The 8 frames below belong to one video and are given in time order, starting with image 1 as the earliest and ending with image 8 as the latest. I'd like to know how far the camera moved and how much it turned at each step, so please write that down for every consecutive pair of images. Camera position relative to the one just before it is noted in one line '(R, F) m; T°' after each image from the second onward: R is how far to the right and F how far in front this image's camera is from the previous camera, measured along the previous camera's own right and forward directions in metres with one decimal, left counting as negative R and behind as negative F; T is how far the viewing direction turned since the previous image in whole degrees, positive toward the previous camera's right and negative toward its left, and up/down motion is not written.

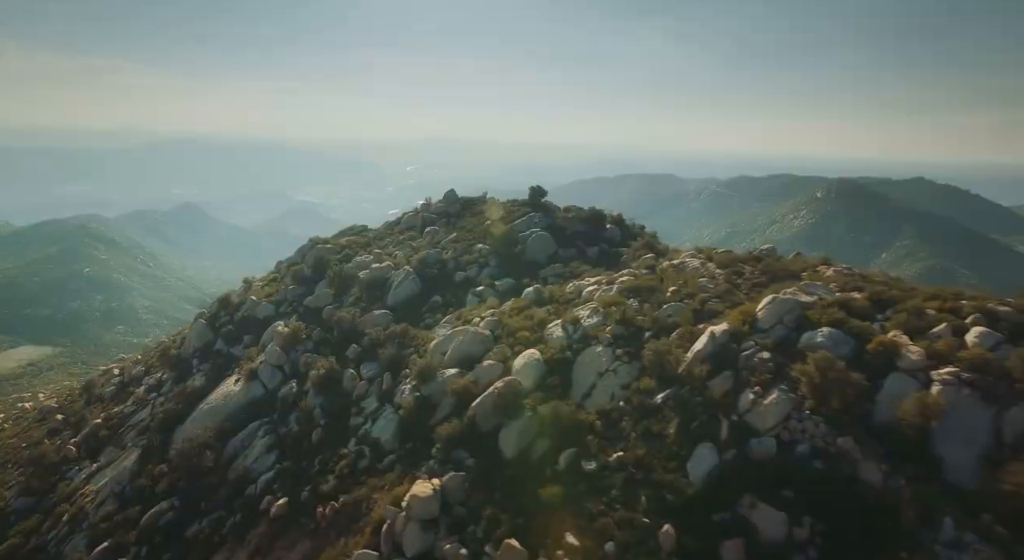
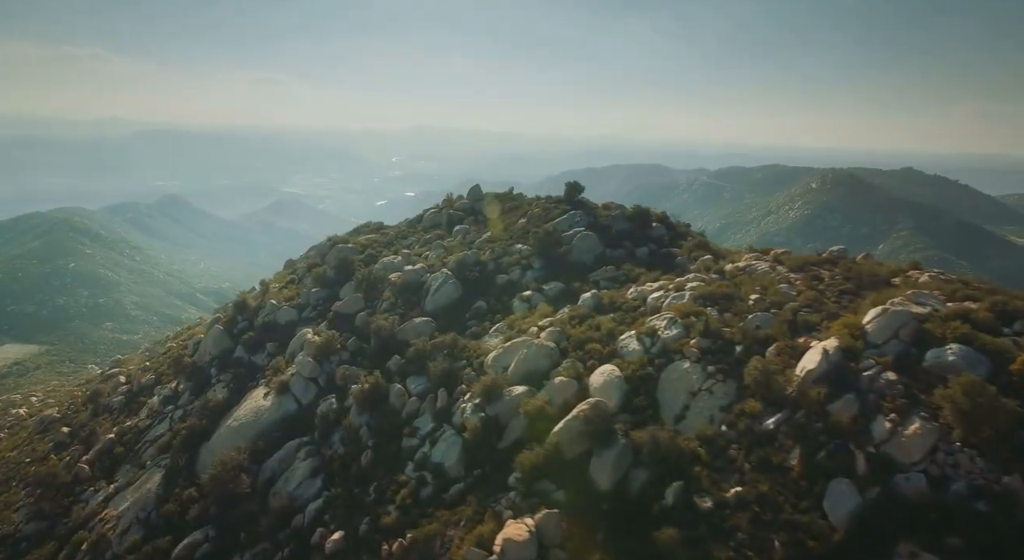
(-3.1, +2.2) m; +1°
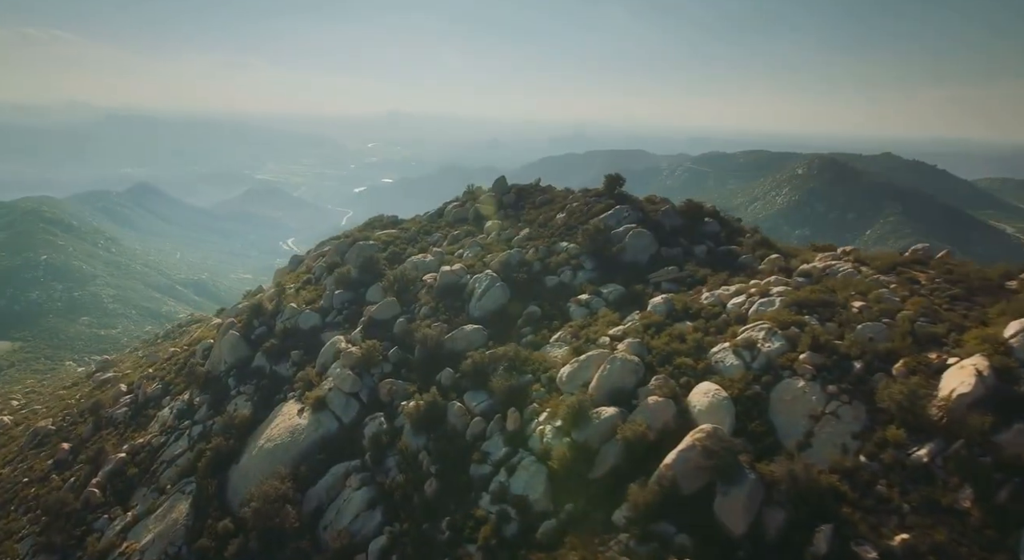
(-3.5, +2.6) m; +2°
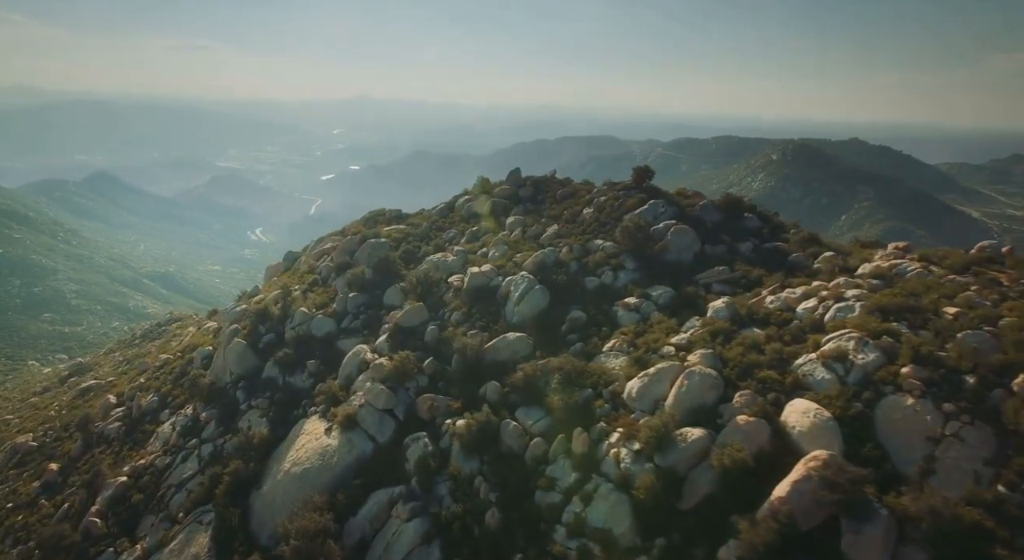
(-3.1, +2.2) m; +3°
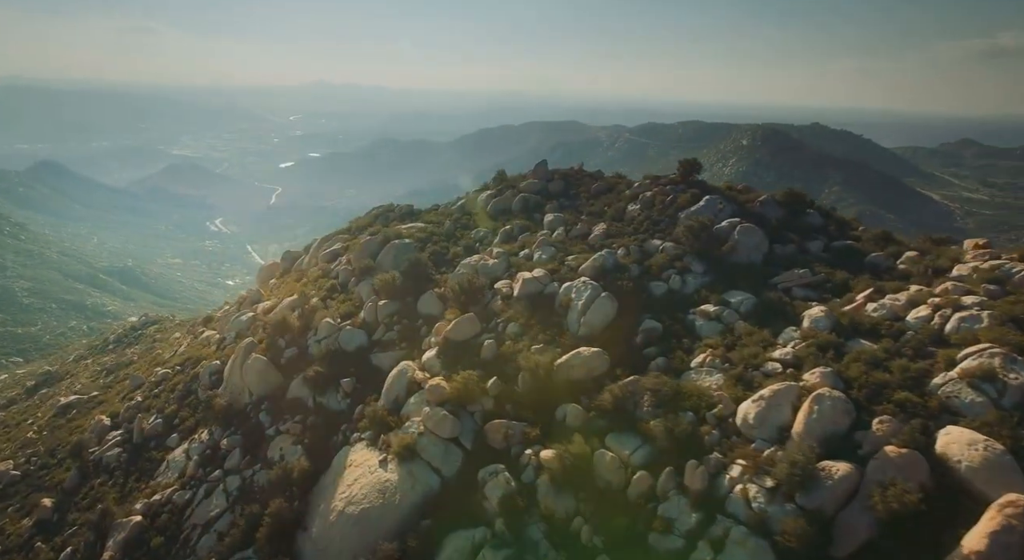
(-4.0, +2.7) m; +3°
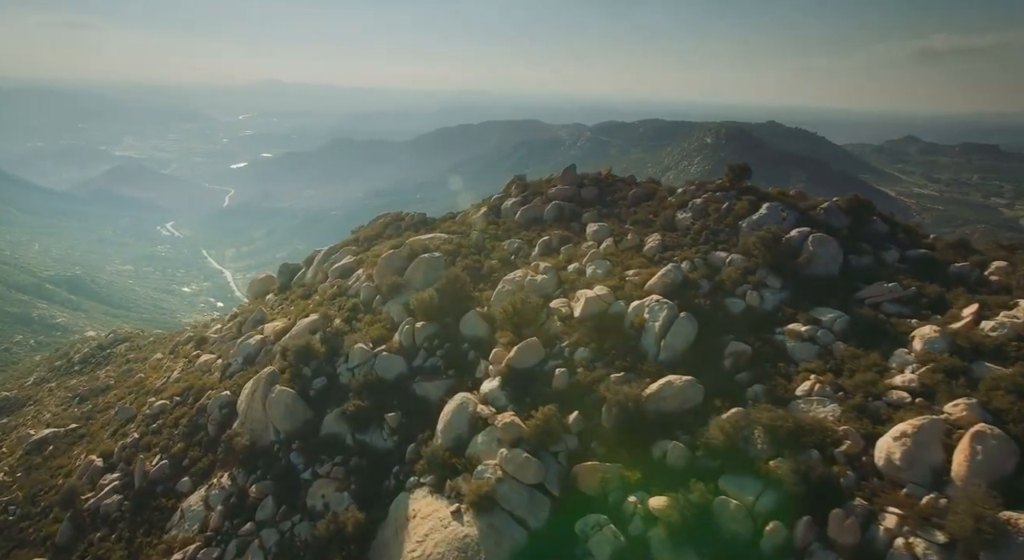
(-4.1, +2.7) m; +4°
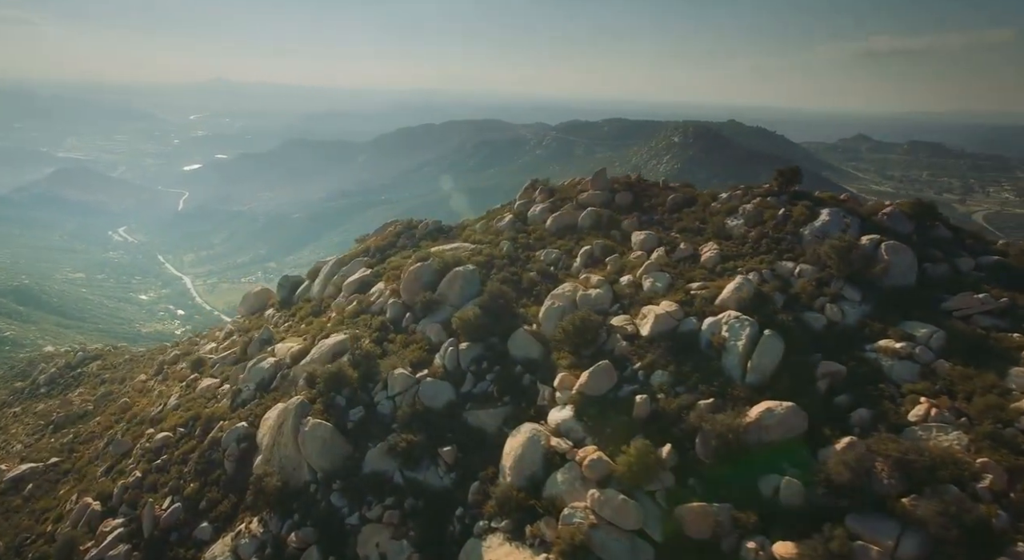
(-3.7, +2.4) m; +3°
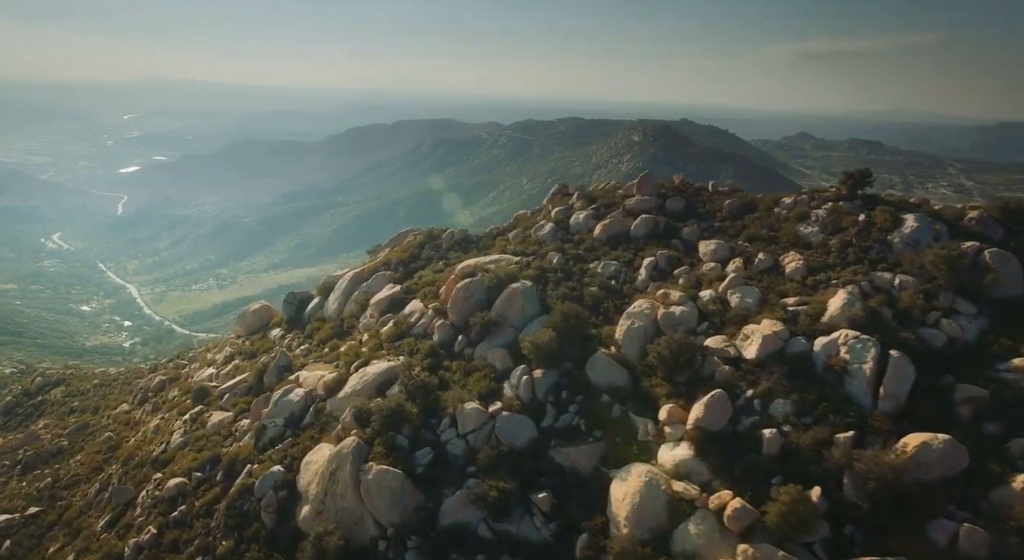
(-4.6, +2.9) m; +4°
